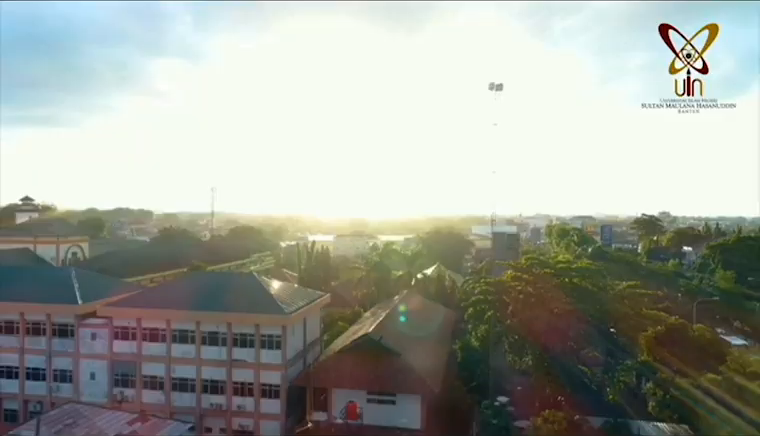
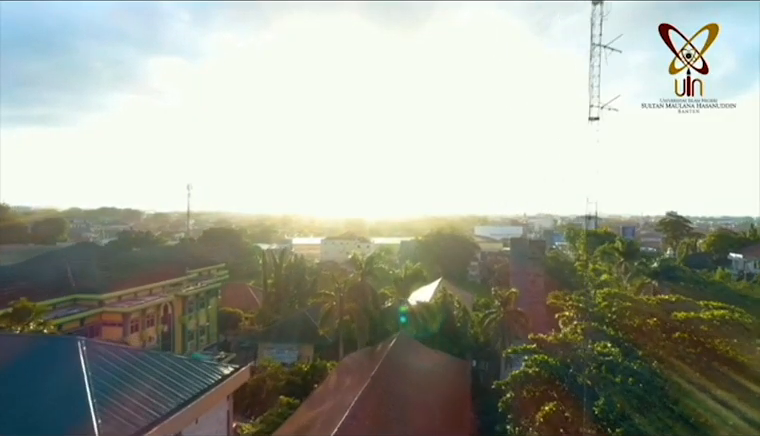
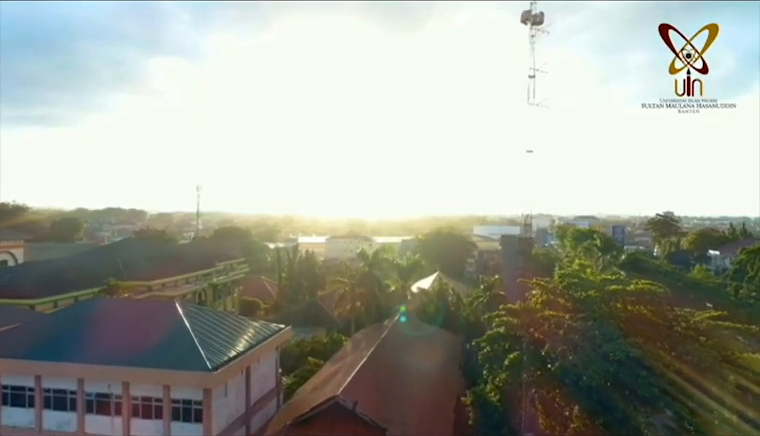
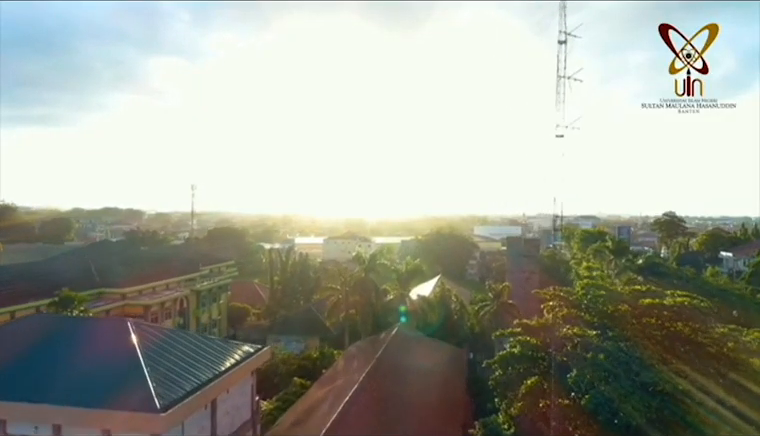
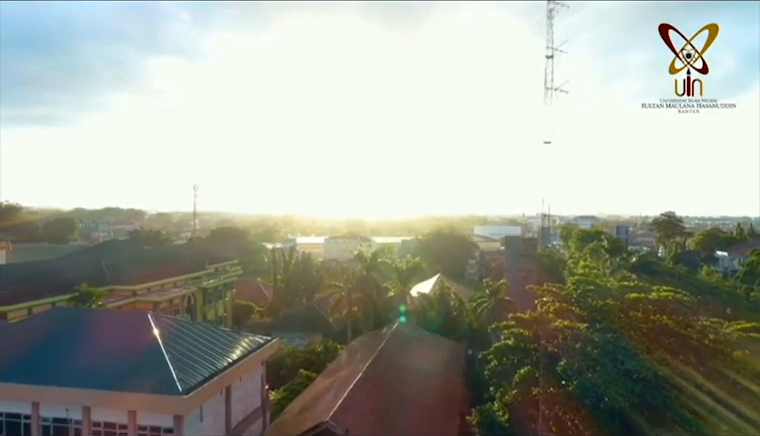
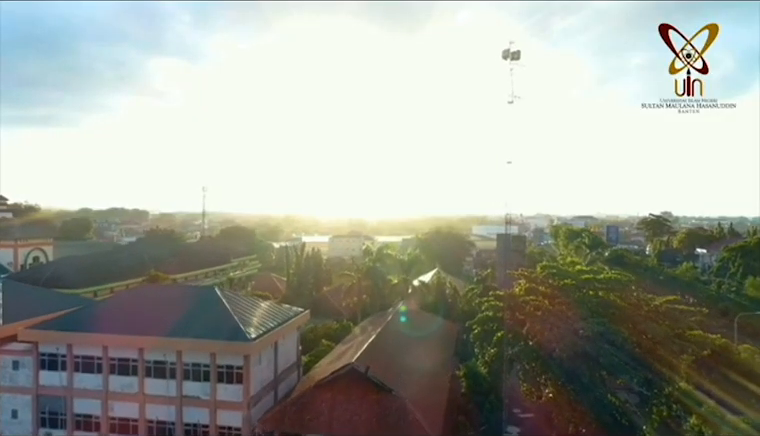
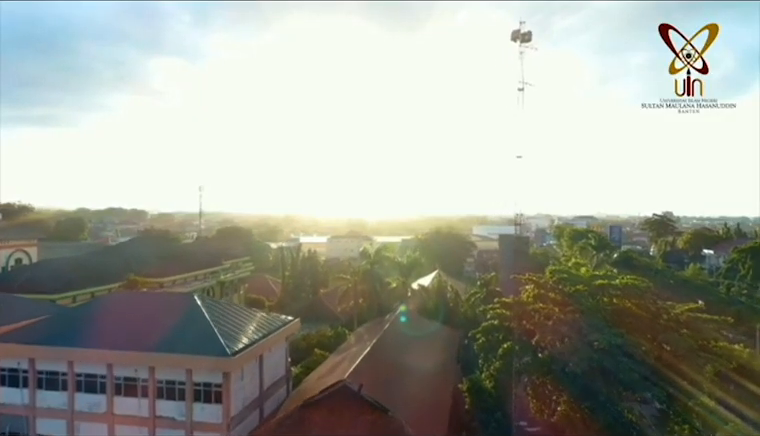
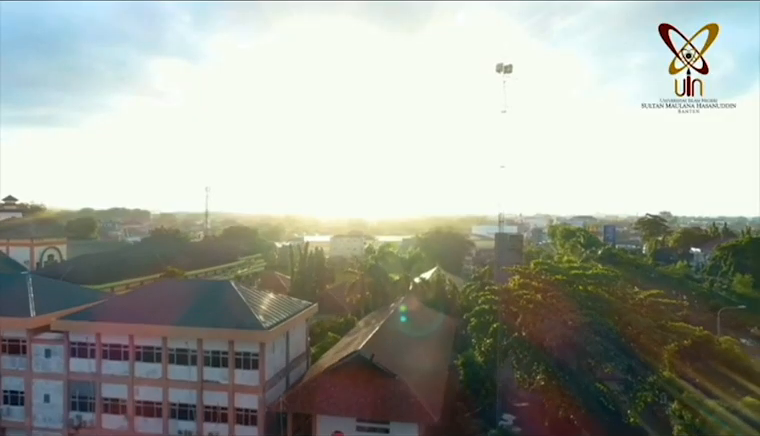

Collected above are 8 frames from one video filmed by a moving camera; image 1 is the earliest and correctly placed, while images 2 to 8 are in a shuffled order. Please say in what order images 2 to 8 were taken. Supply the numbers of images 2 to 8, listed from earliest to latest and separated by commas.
8, 6, 7, 3, 5, 4, 2
